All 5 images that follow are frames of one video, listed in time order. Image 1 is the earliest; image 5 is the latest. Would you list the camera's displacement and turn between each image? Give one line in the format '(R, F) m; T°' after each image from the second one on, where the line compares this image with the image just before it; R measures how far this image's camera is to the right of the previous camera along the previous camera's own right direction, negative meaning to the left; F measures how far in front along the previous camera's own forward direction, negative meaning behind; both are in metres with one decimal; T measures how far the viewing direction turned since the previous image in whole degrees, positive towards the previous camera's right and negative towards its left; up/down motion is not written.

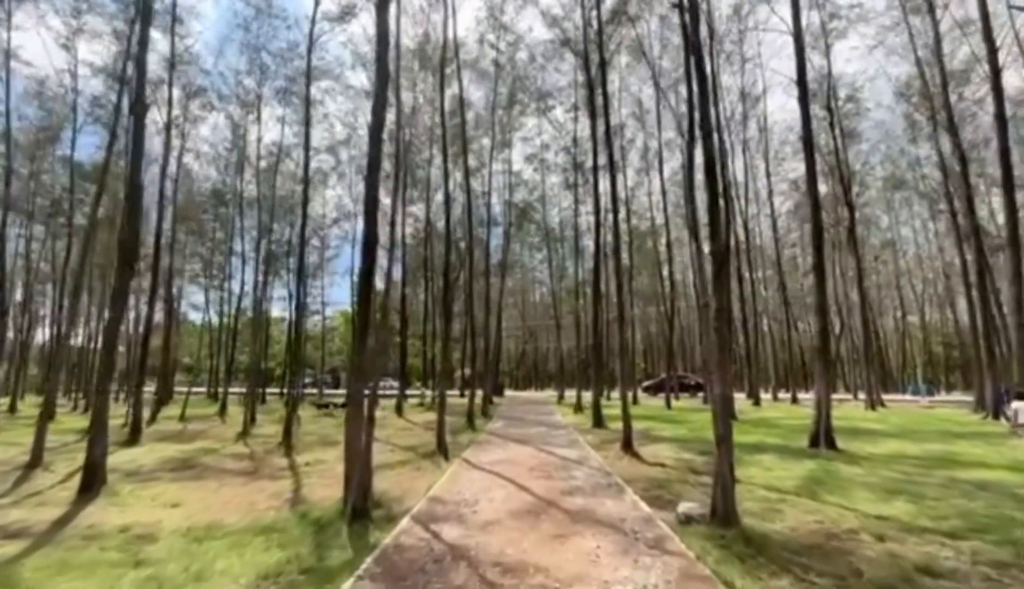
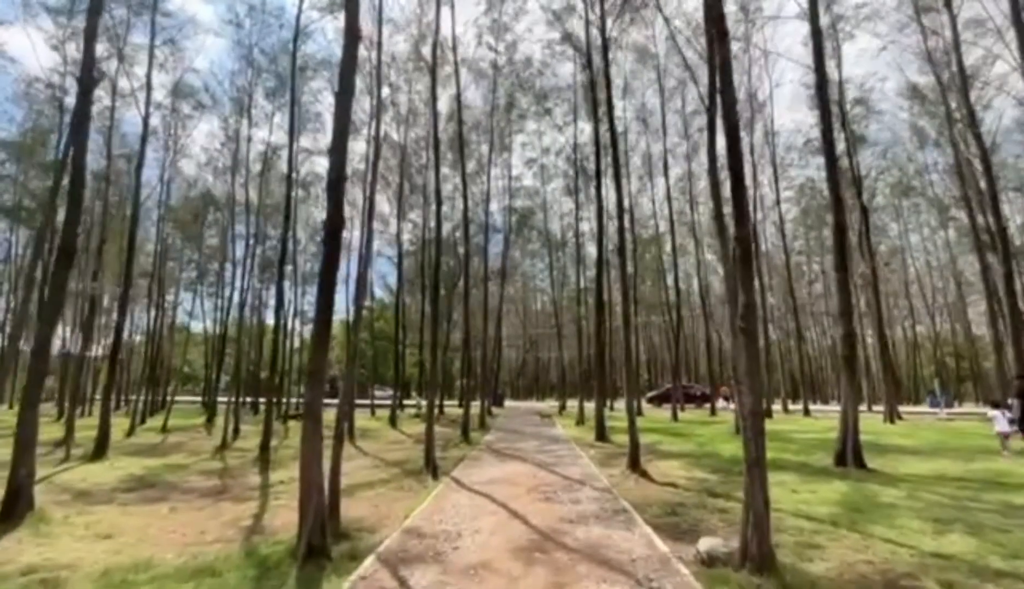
(+0.1, +1.2) m; 0°
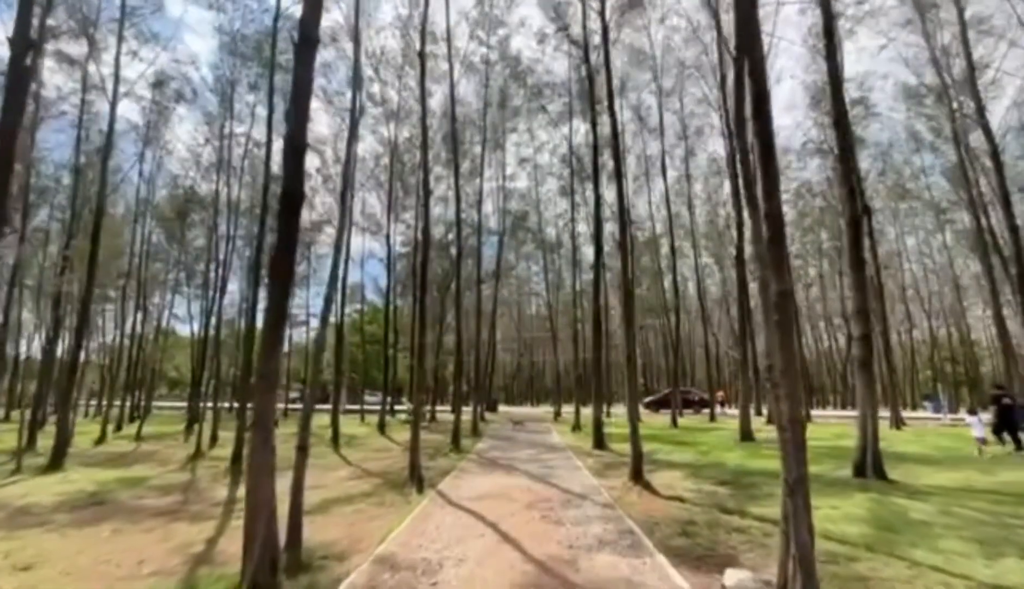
(0.0, +1.0) m; 0°
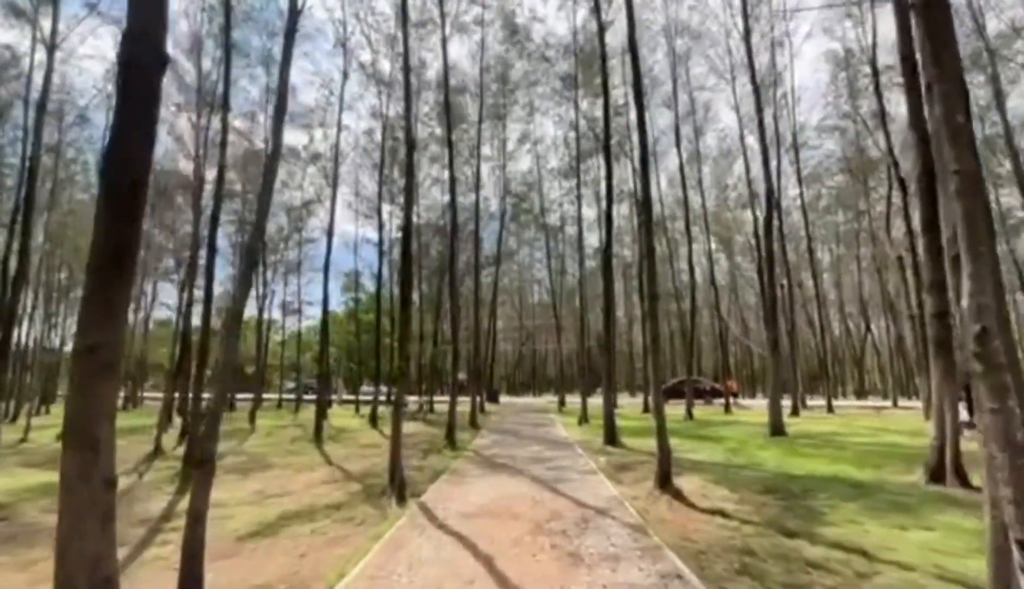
(0.0, +2.1) m; 0°
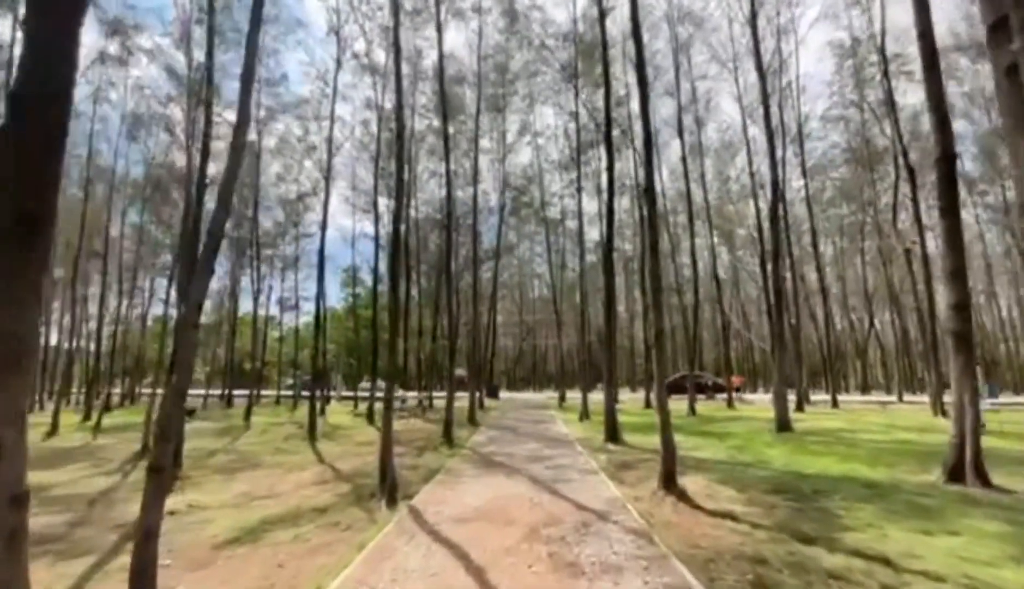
(+0.1, +0.5) m; 0°
